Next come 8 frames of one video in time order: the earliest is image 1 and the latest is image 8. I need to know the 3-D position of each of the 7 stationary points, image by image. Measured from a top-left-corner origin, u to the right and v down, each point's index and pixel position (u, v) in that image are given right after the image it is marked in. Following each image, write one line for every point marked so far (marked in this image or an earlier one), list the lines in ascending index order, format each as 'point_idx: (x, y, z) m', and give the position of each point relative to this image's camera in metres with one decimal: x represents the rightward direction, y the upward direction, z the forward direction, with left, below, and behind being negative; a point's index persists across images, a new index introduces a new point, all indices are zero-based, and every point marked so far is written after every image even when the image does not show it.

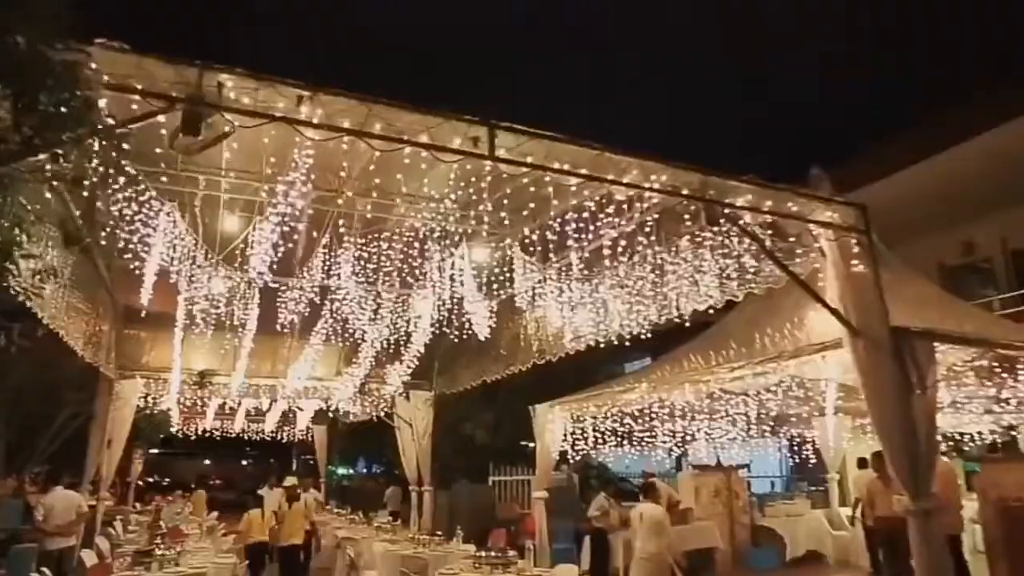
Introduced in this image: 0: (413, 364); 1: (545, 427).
0: (-1.7, -1.1, +12.3) m
1: (+0.4, -1.7, +9.6) m
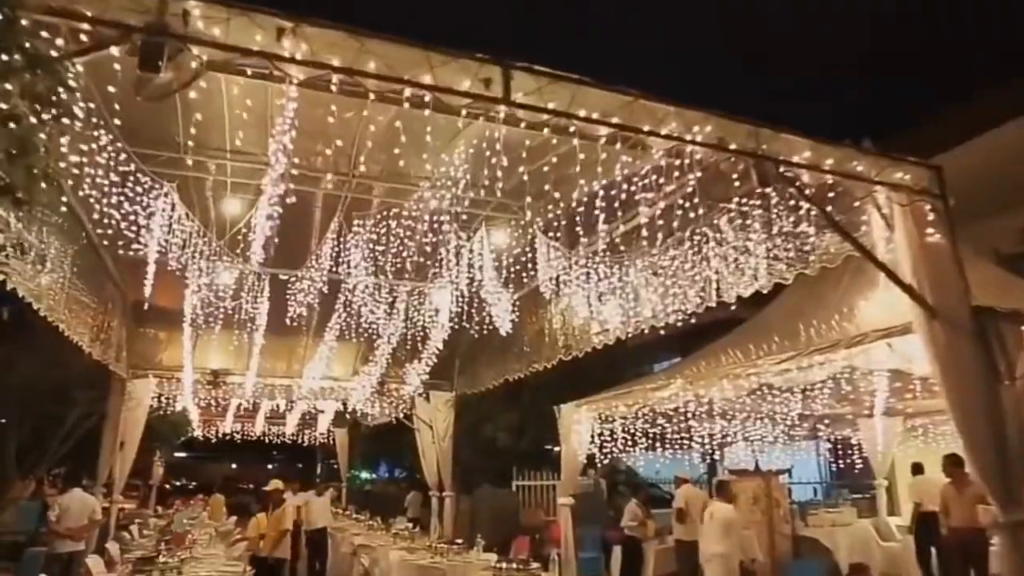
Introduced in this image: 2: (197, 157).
0: (-1.3, -1.1, +11.8) m
1: (+0.7, -1.6, +9.0) m
2: (-2.6, +1.1, +6.5) m
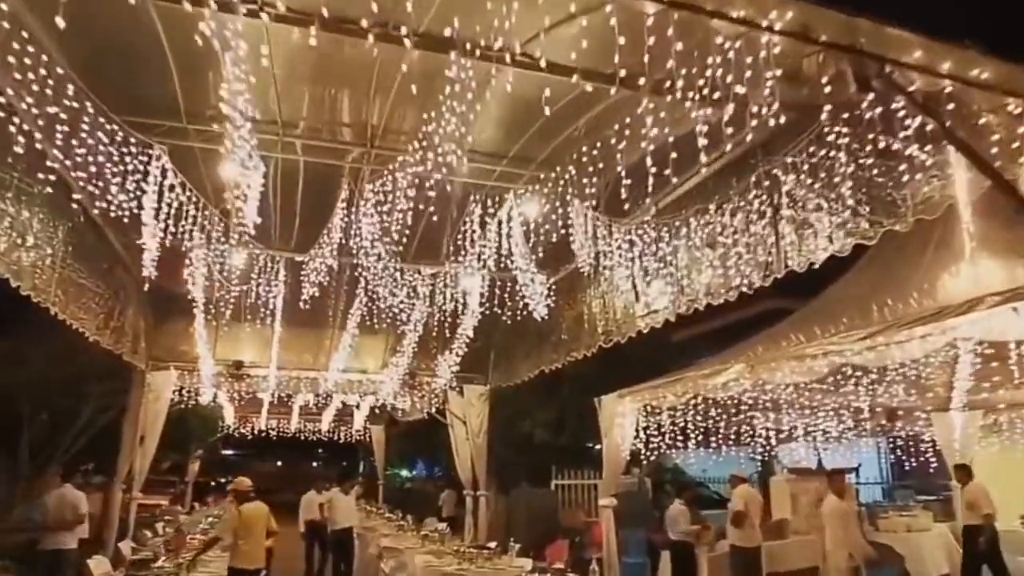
0: (-0.8, -0.9, +11.1) m
1: (+1.1, -1.4, +8.2) m
2: (-2.4, +1.3, +5.8) m
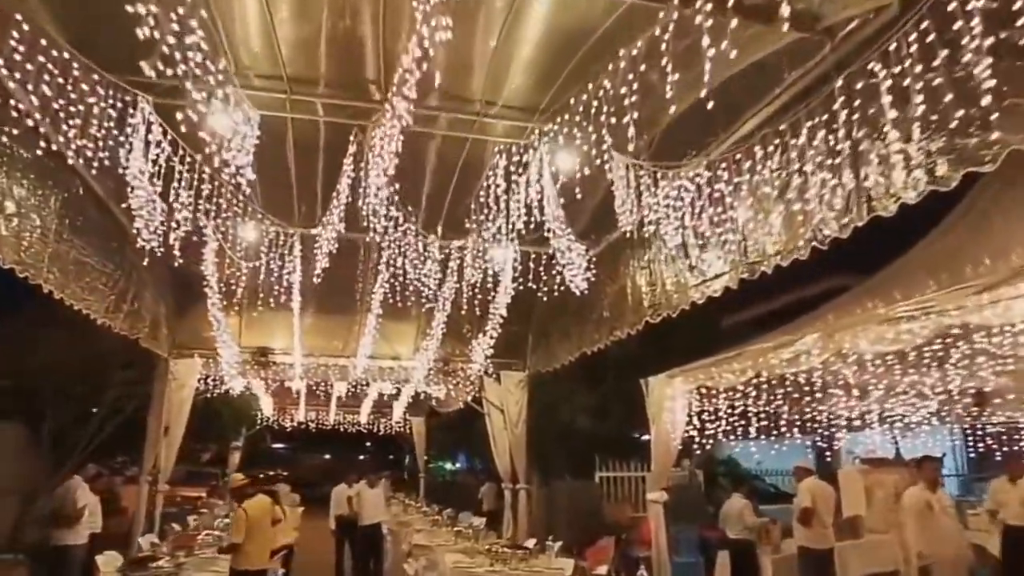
0: (-0.2, -0.6, +10.4) m
1: (+1.4, -1.2, +7.4) m
2: (-2.2, +1.5, +5.2) m
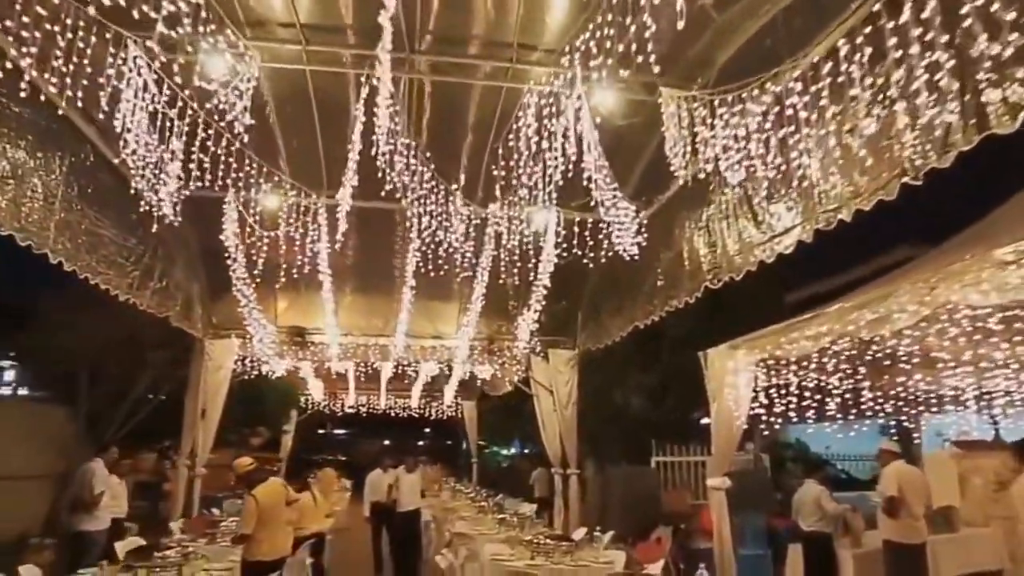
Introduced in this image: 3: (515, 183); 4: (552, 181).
0: (+0.4, -0.3, +9.7) m
1: (+1.8, -0.8, +6.6) m
2: (-2.0, +1.7, +4.7) m
3: (0.0, +1.0, +7.3) m
4: (+0.4, +0.9, +7.2) m
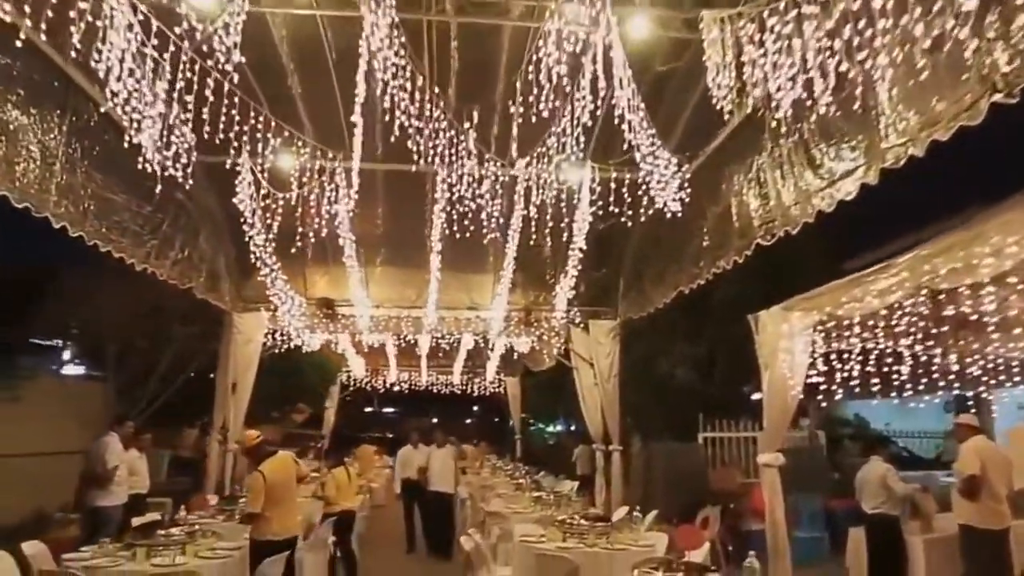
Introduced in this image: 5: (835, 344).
0: (+0.8, +0.1, +9.2) m
1: (+2.1, -0.5, +6.0) m
2: (-1.9, +2.0, +4.2) m
3: (+0.3, +1.3, +6.8) m
4: (+0.6, +1.3, +6.6) m
5: (+2.3, -0.4, +5.5) m
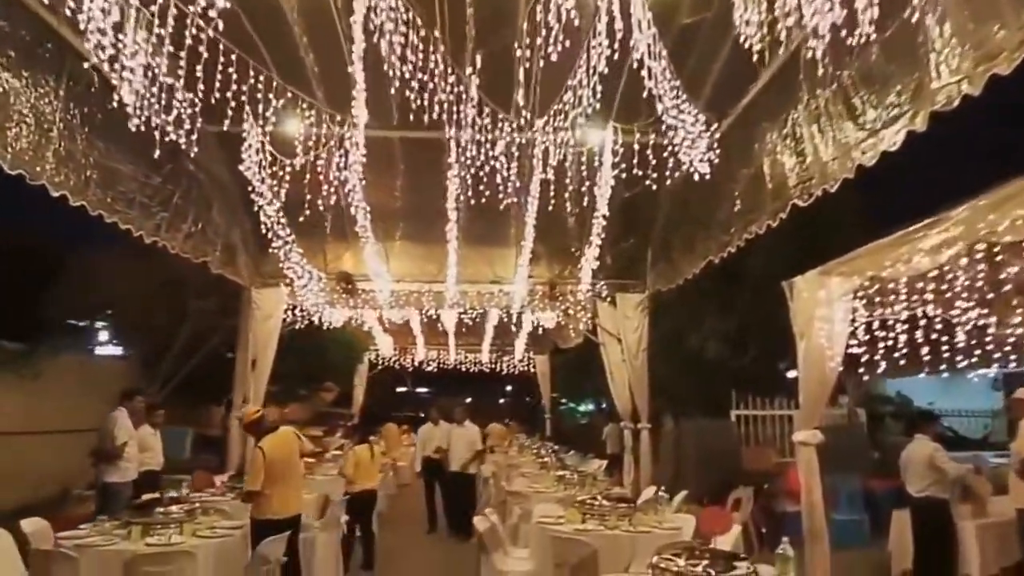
0: (+1.1, +0.5, +8.8) m
1: (+2.2, -0.3, +5.6) m
2: (-1.8, +2.2, +3.9) m
3: (+0.5, +1.6, +6.4) m
4: (+0.8, +1.5, +6.3) m
5: (+2.4, -0.2, +5.1) m
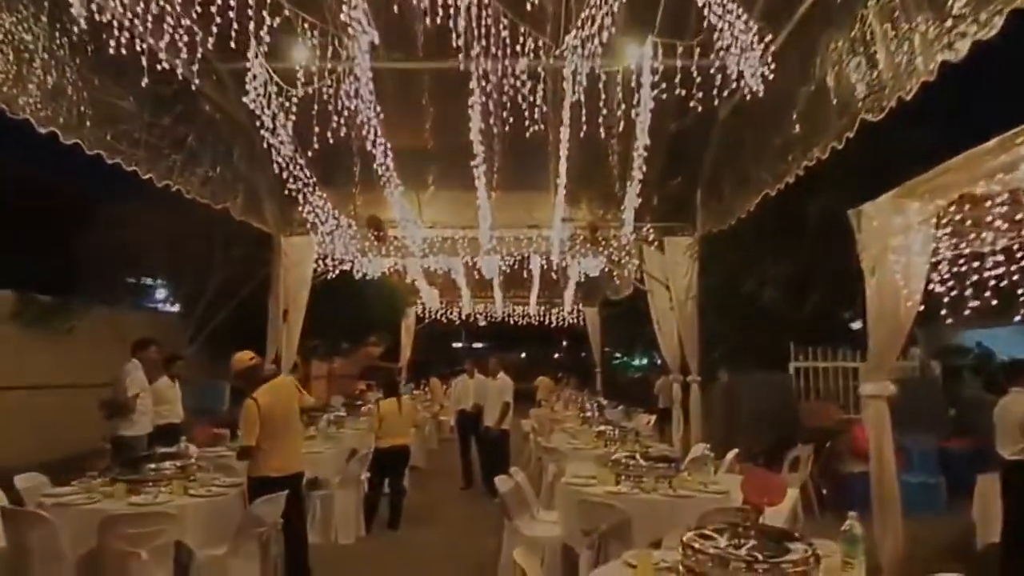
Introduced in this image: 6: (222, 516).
0: (+1.5, +1.1, +8.1) m
1: (+2.4, +0.2, +4.9) m
2: (-1.8, +2.5, +3.4) m
3: (+0.7, +2.0, +5.7) m
4: (+1.0, +2.0, +5.5) m
5: (+2.6, +0.2, +4.4) m
6: (-1.5, -1.2, +4.0) m
